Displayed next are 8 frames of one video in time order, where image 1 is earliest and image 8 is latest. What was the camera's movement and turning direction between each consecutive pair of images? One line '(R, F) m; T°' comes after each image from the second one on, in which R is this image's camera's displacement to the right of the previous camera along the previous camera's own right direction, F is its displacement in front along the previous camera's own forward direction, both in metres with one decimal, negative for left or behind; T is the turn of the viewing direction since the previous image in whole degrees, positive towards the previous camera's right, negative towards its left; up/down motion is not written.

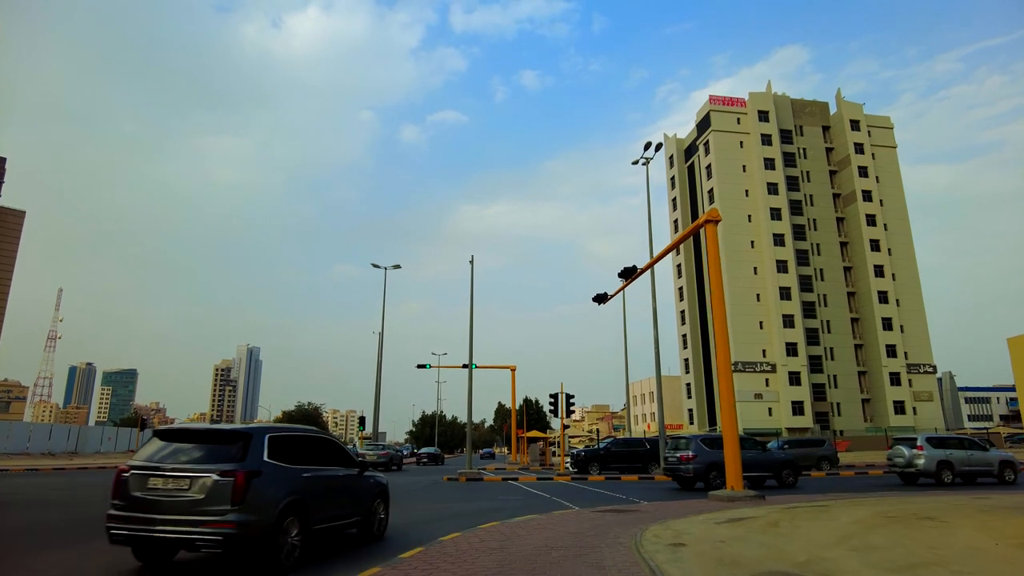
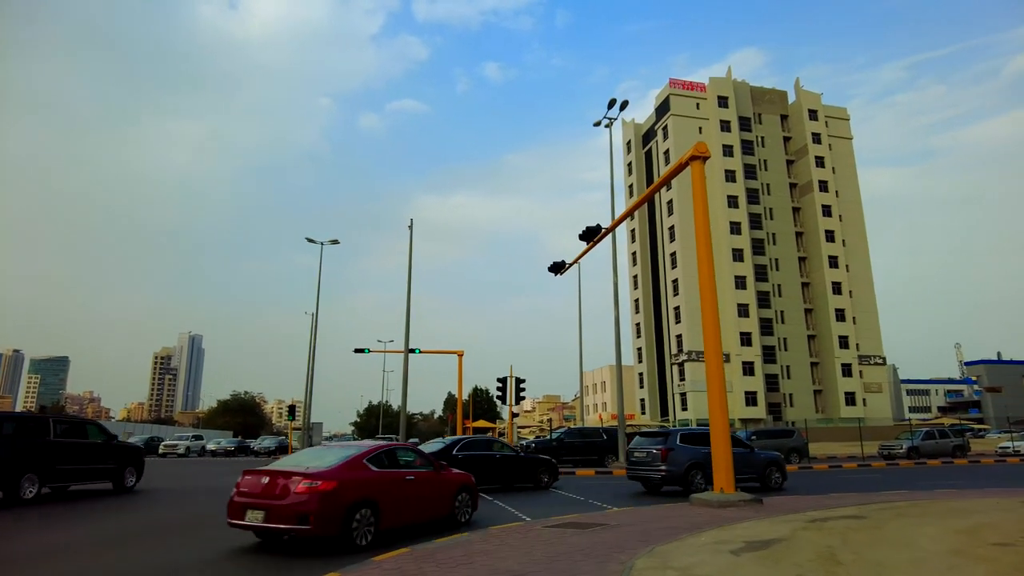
(+0.3, +2.7) m; +4°
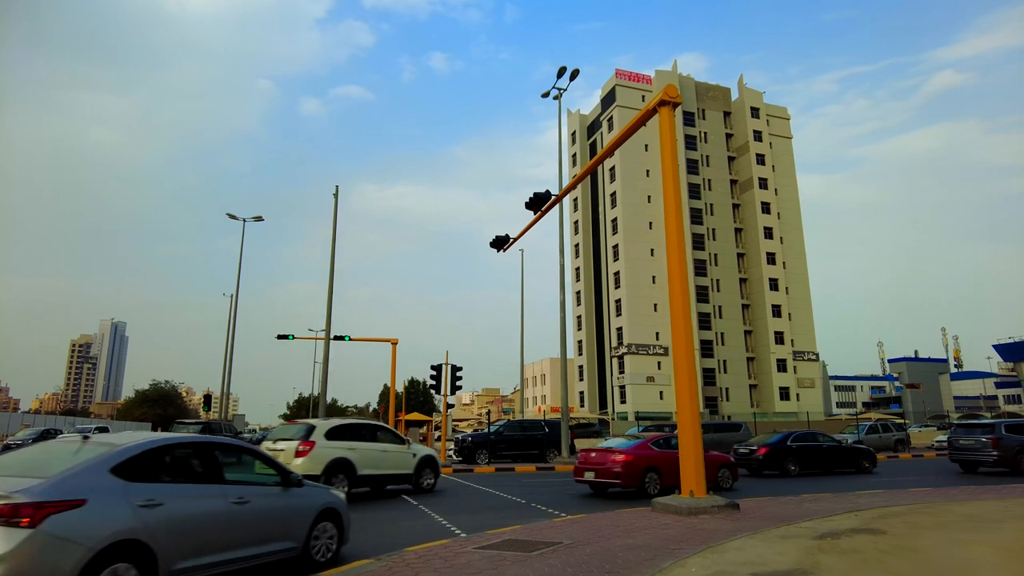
(+0.1, +1.7) m; +5°
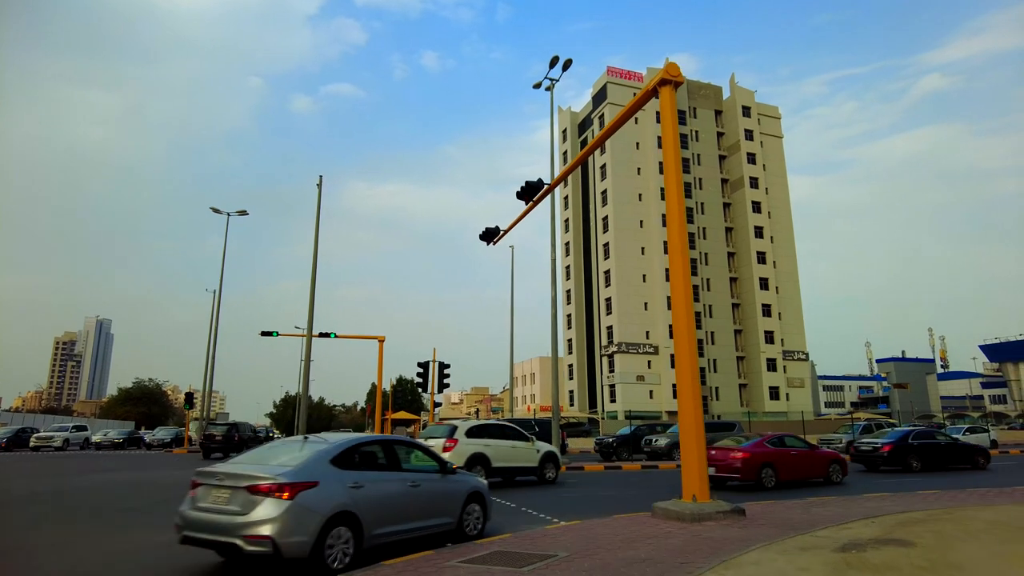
(0.0, +0.5) m; +1°
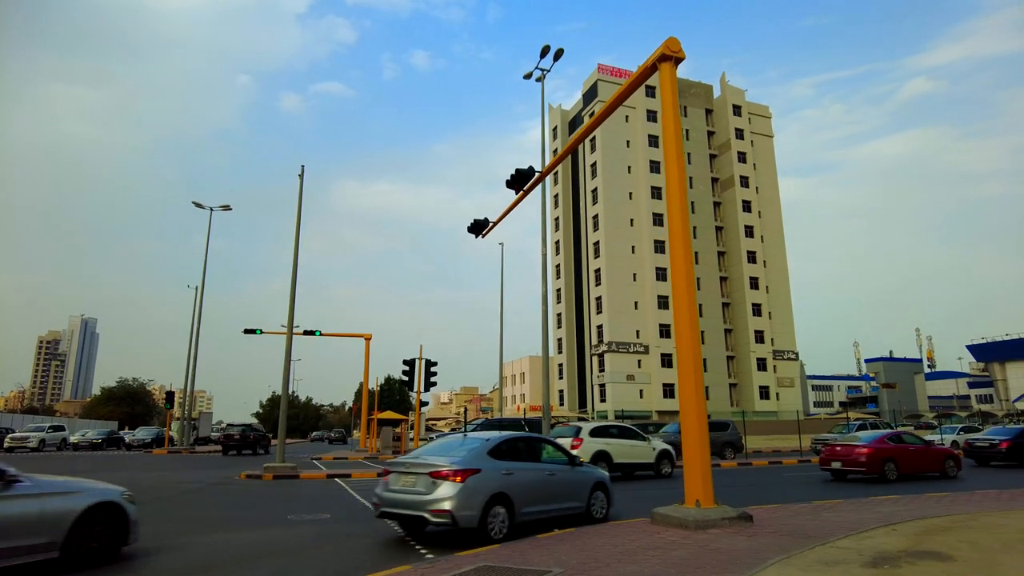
(0.0, +0.6) m; +1°
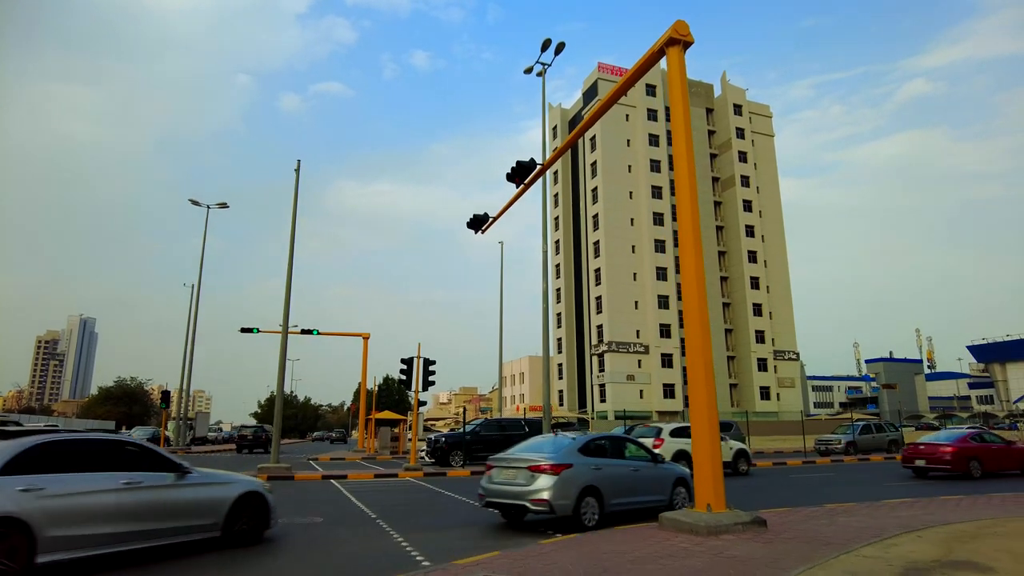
(0.0, +0.3) m; 0°
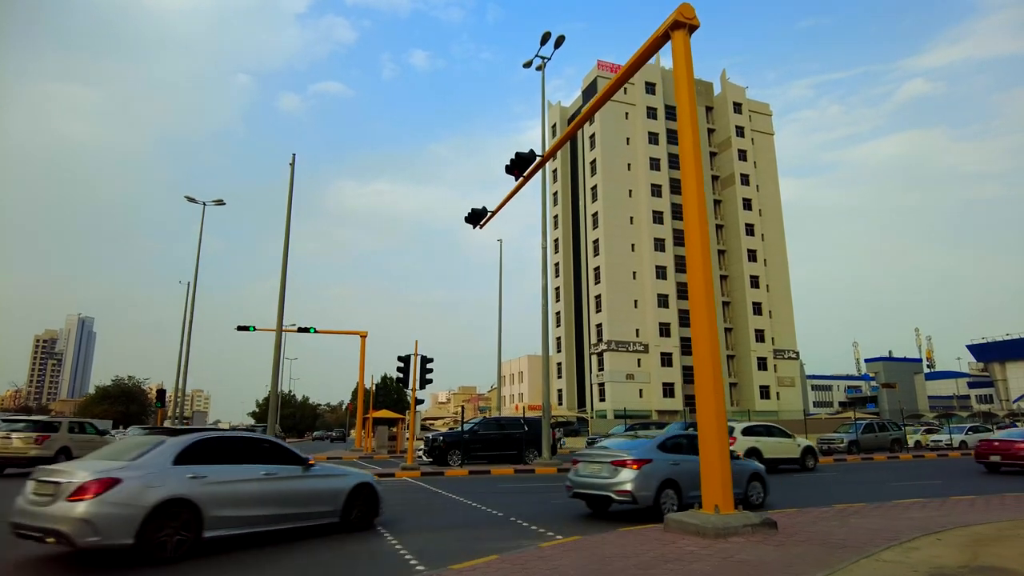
(0.0, +0.3) m; 0°
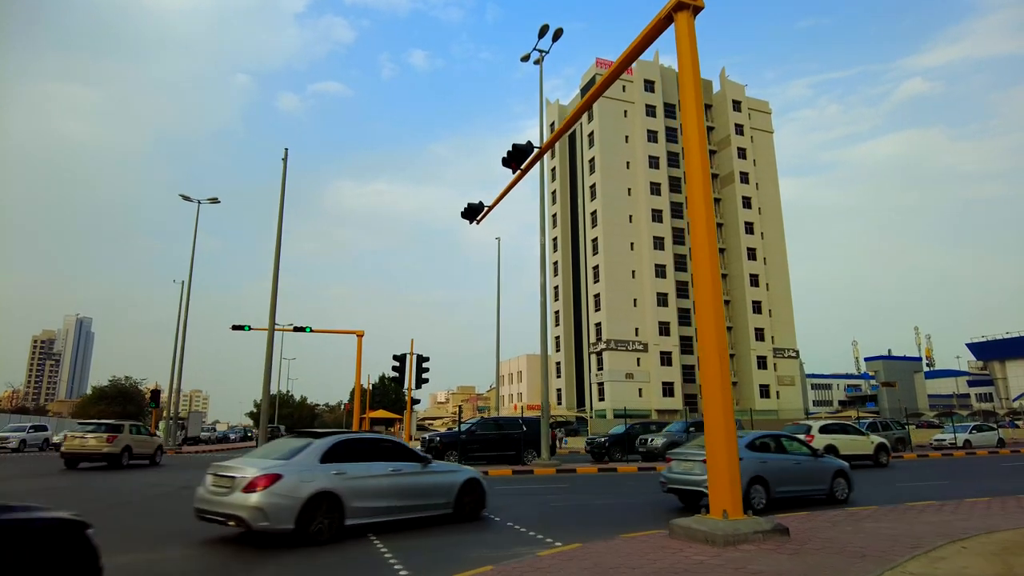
(0.0, +0.3) m; 0°
